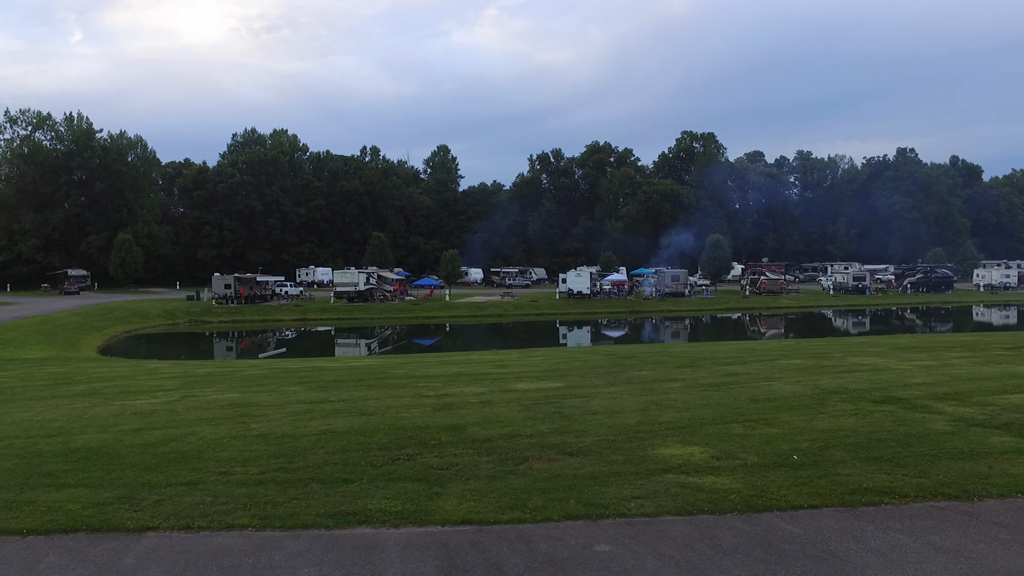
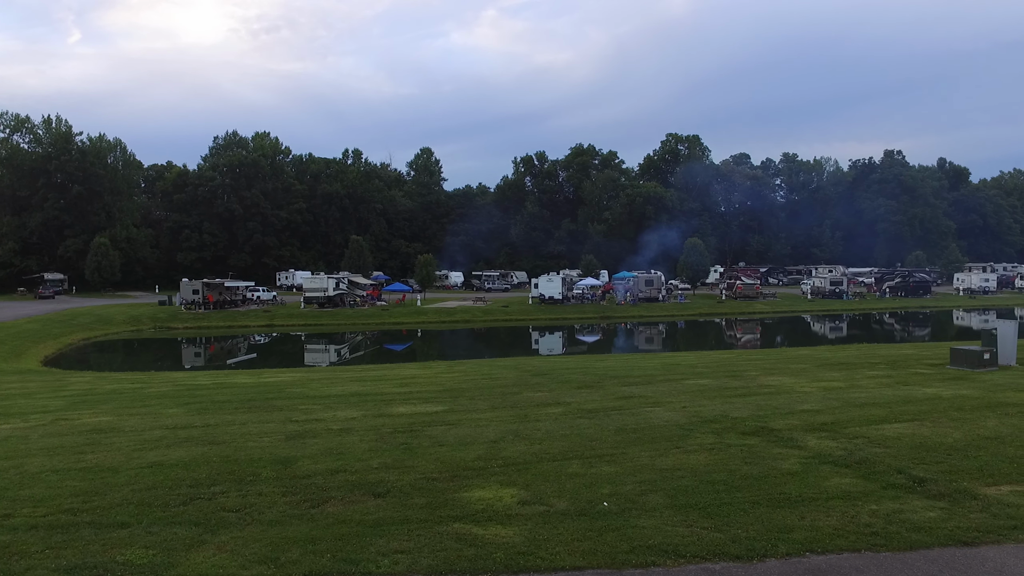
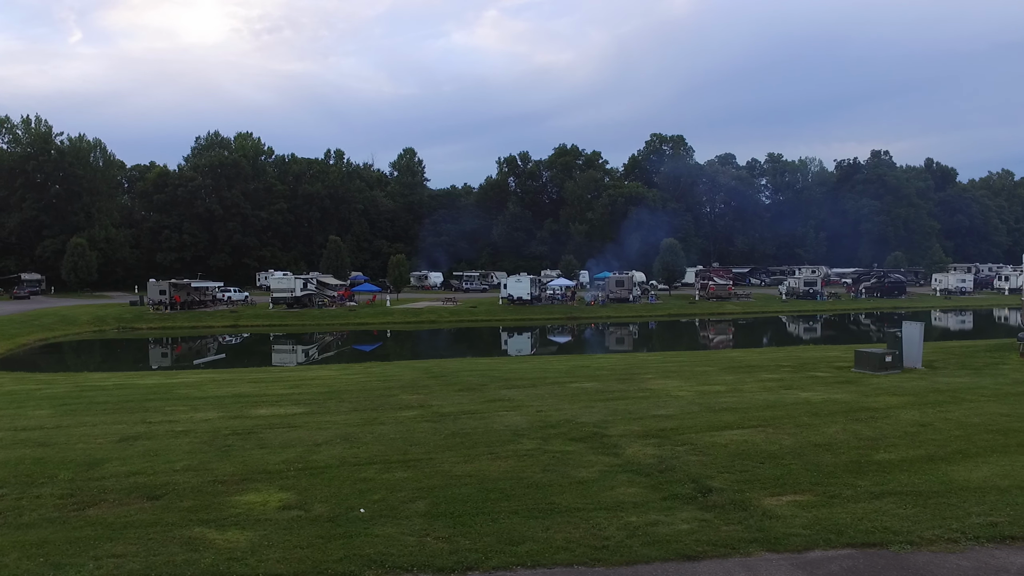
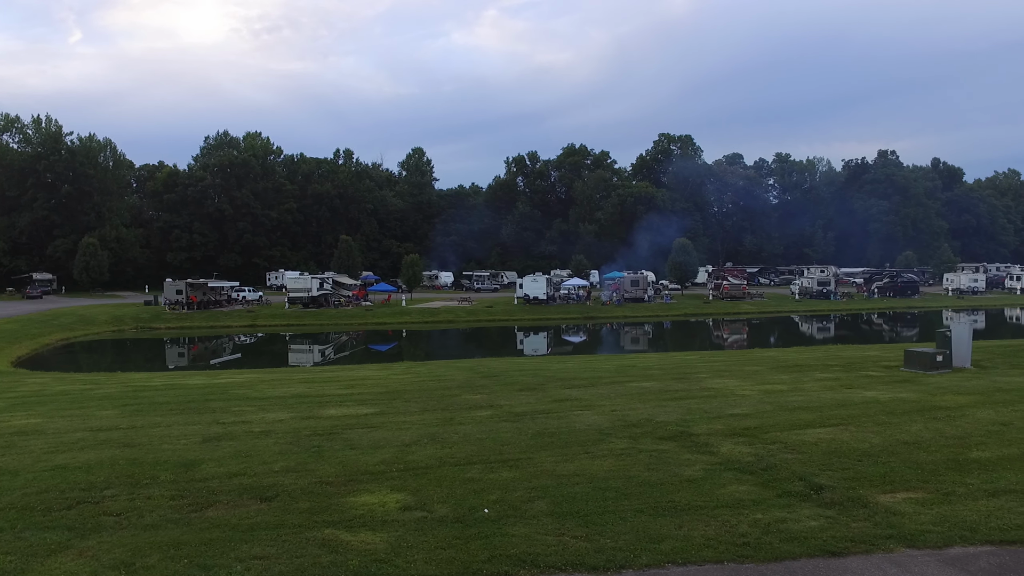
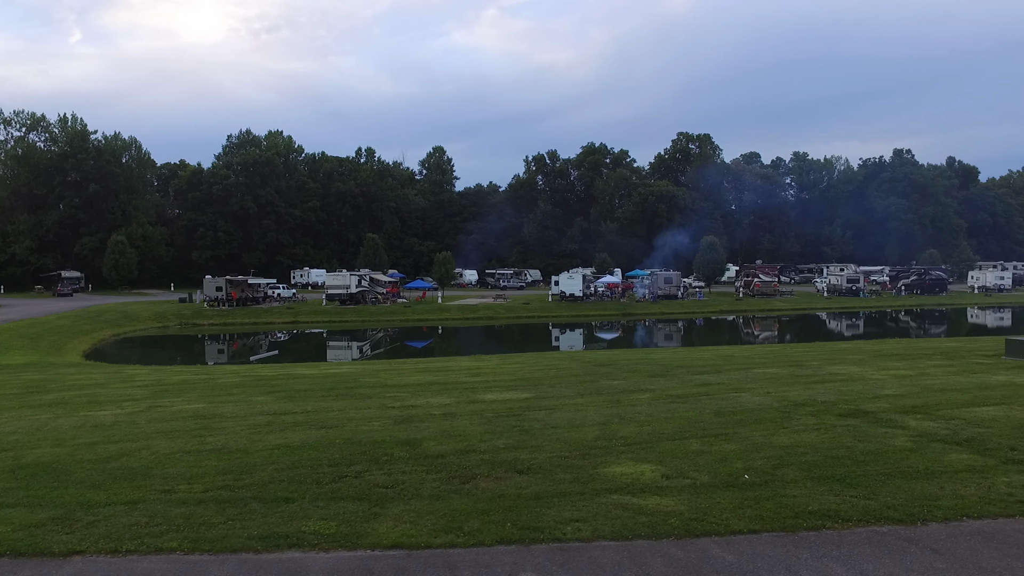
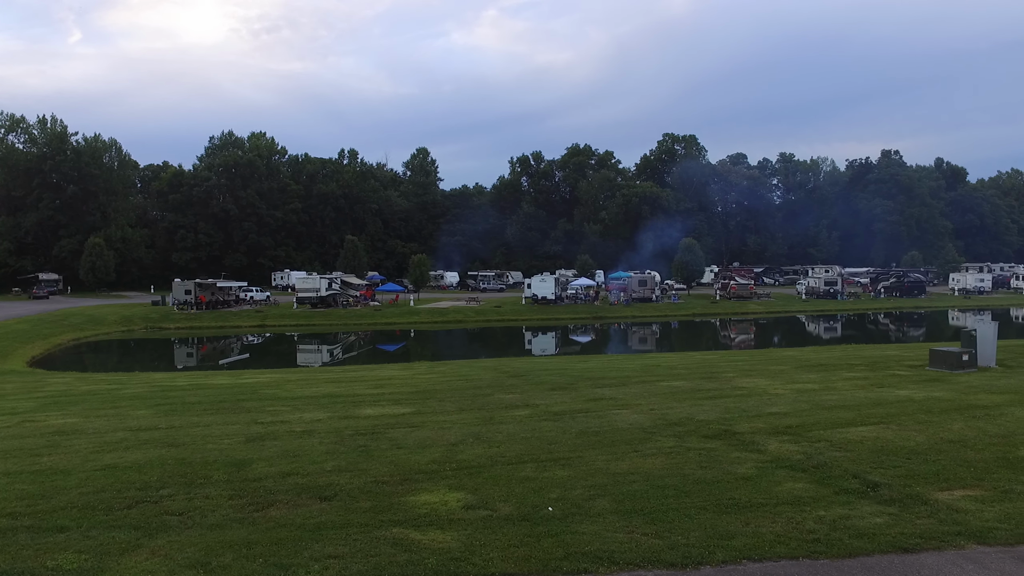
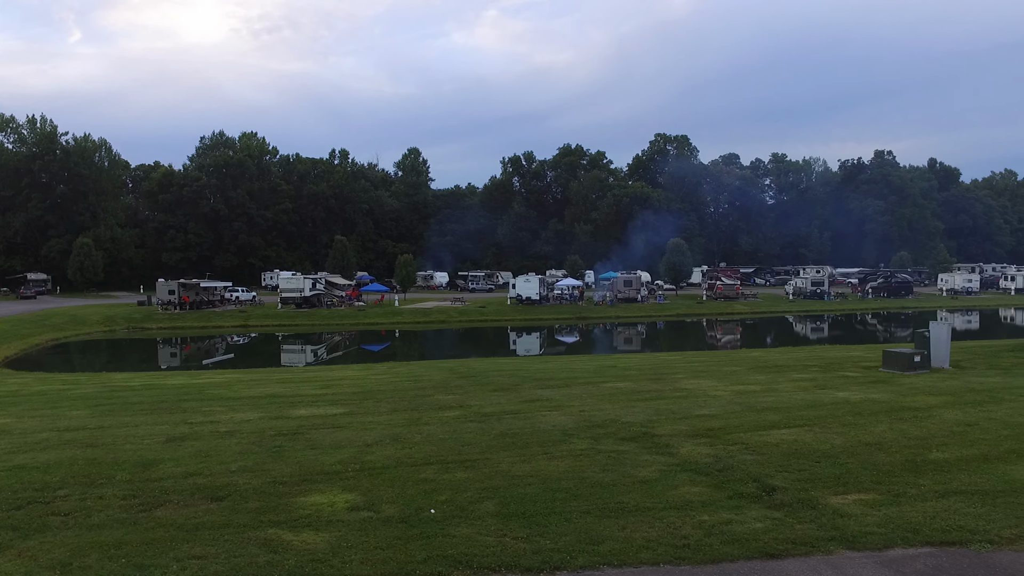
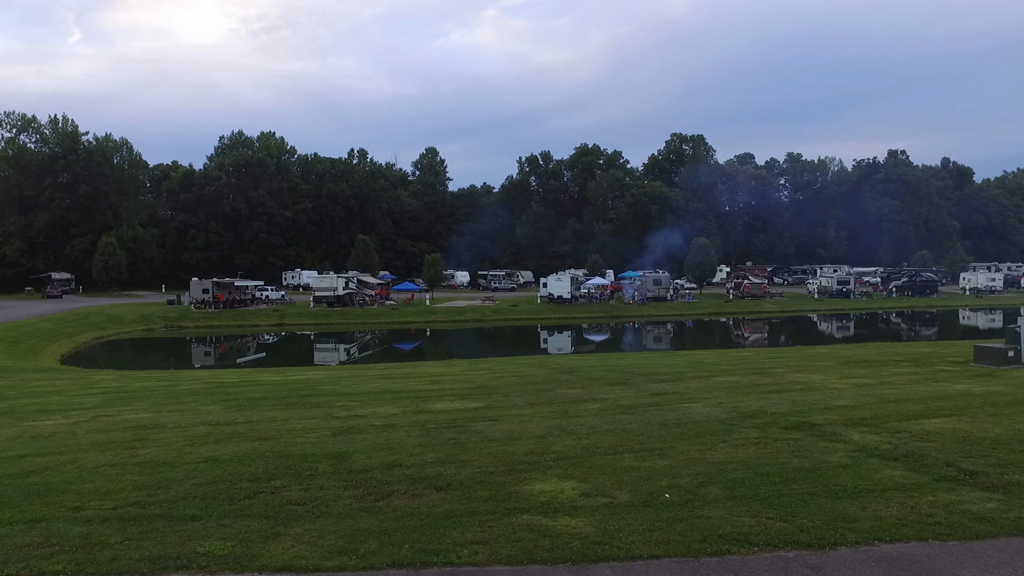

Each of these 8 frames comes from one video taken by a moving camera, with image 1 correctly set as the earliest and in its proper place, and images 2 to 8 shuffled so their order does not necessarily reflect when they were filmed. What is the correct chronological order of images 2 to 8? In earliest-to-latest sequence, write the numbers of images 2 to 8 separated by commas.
5, 8, 2, 6, 4, 7, 3
